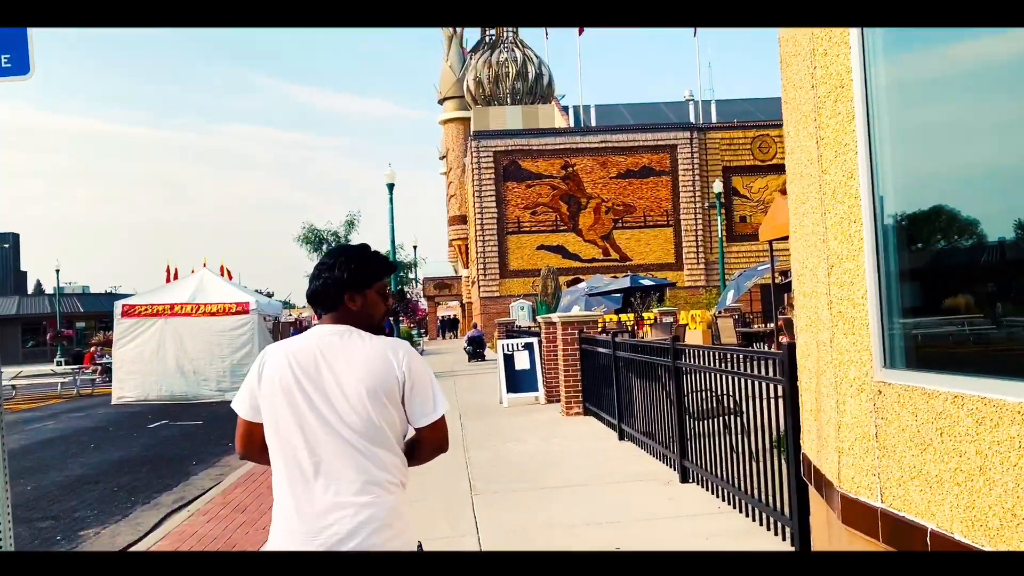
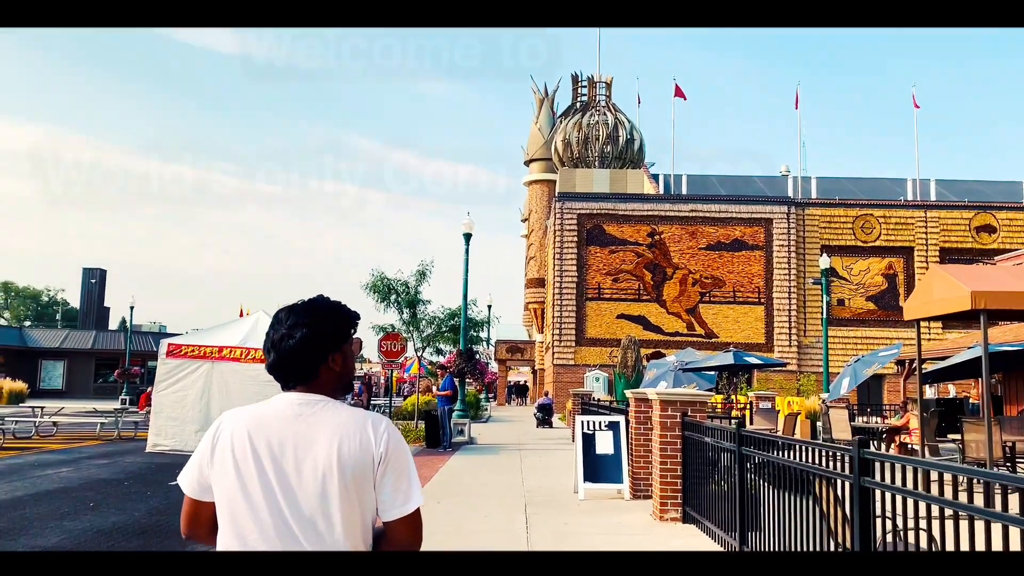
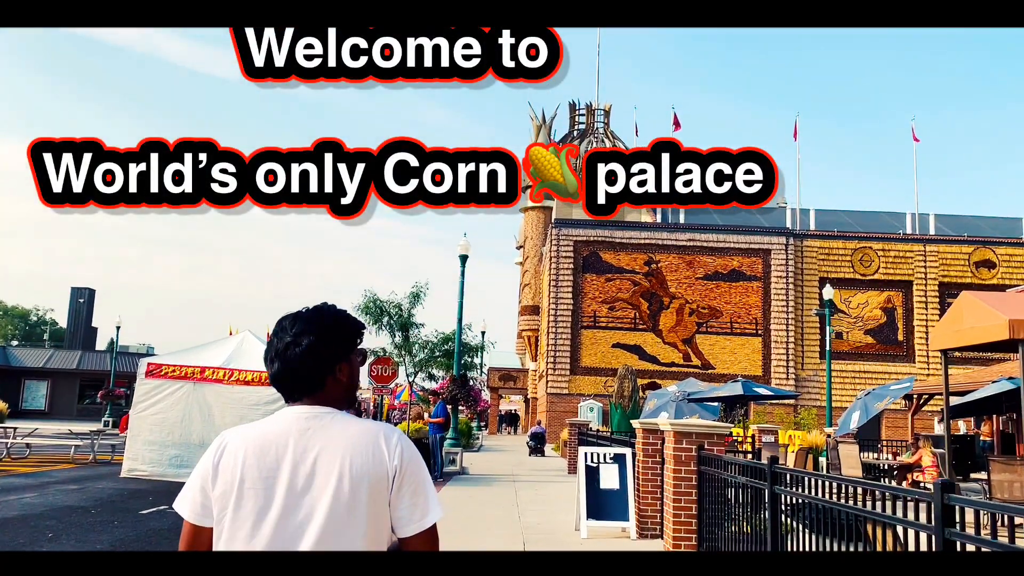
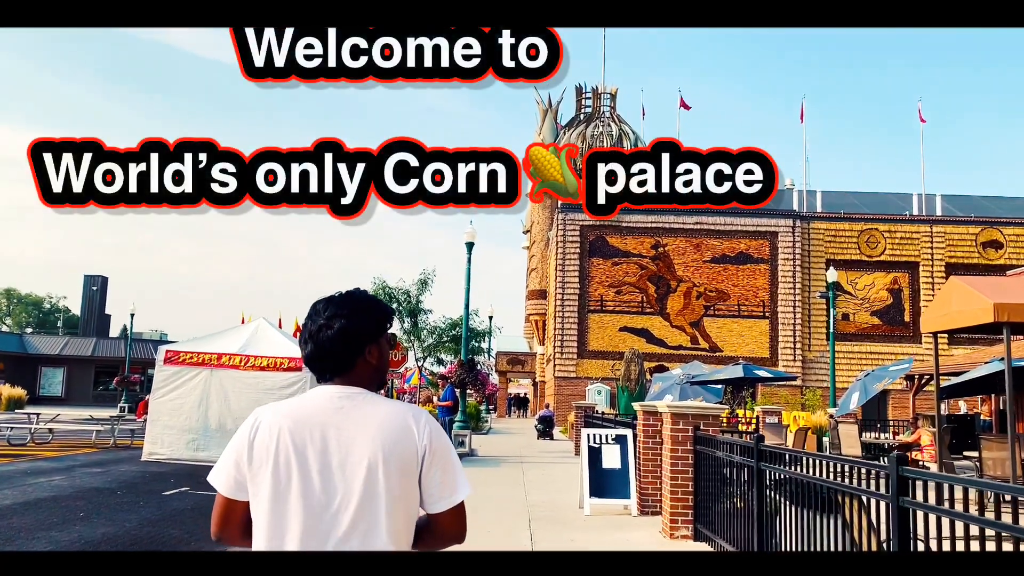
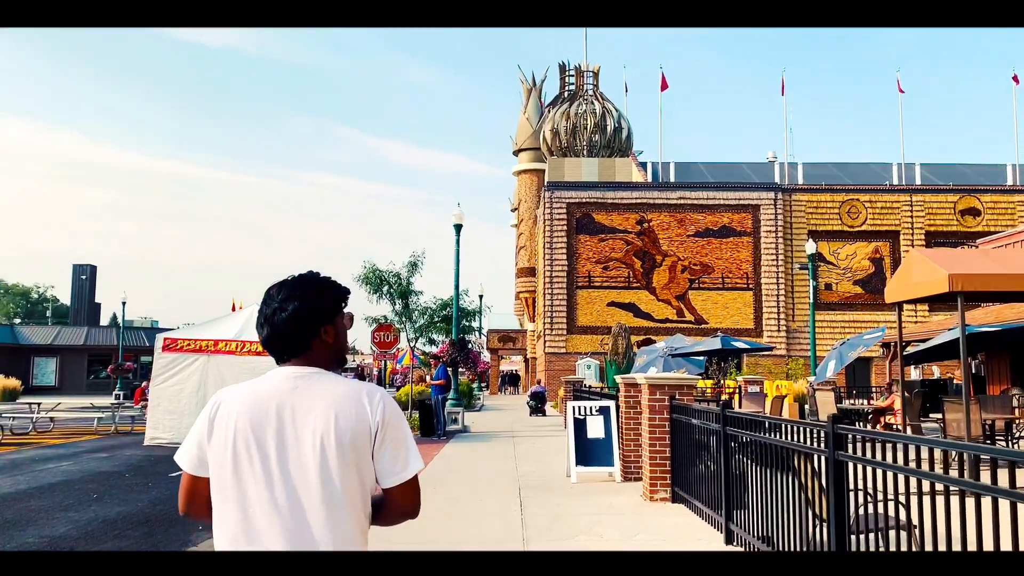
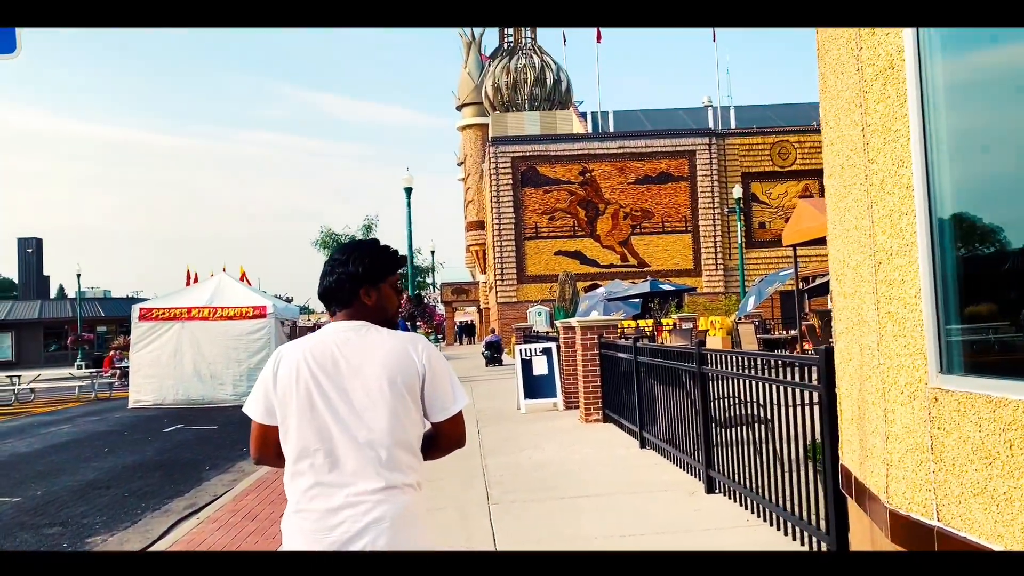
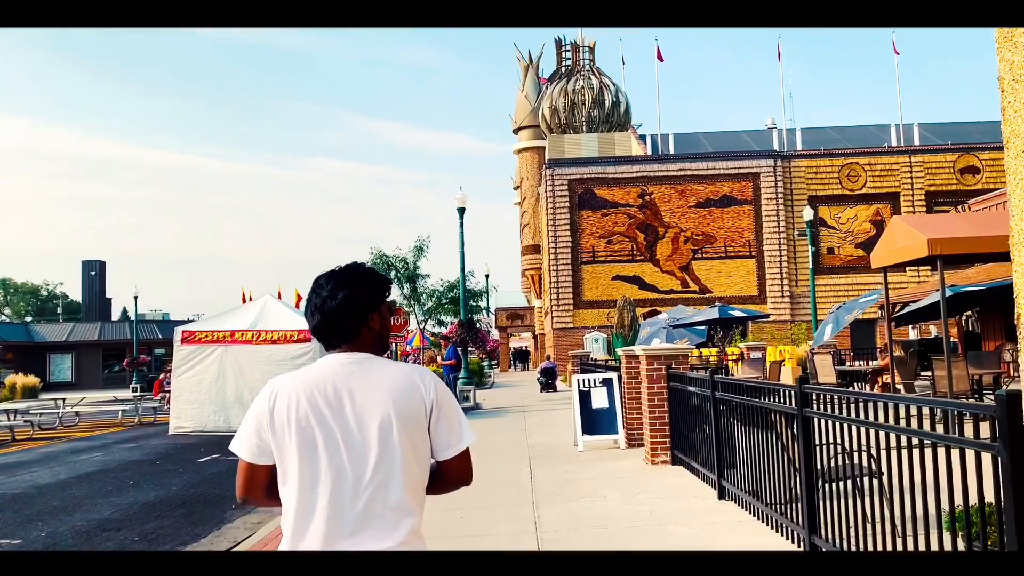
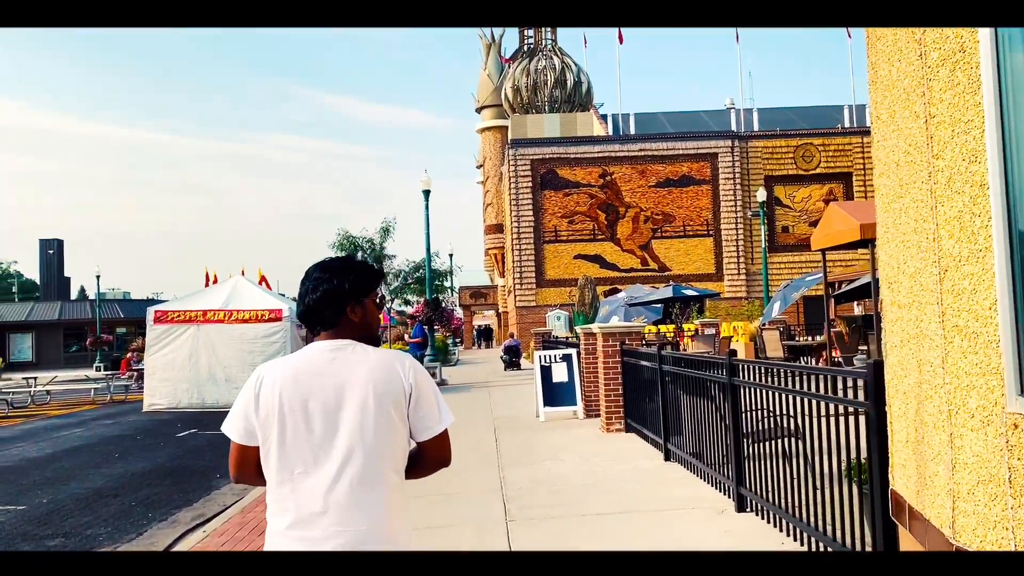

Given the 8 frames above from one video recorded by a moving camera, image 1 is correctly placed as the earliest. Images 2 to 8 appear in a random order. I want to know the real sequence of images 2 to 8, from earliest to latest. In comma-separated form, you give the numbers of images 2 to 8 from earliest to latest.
6, 8, 7, 5, 2, 4, 3
